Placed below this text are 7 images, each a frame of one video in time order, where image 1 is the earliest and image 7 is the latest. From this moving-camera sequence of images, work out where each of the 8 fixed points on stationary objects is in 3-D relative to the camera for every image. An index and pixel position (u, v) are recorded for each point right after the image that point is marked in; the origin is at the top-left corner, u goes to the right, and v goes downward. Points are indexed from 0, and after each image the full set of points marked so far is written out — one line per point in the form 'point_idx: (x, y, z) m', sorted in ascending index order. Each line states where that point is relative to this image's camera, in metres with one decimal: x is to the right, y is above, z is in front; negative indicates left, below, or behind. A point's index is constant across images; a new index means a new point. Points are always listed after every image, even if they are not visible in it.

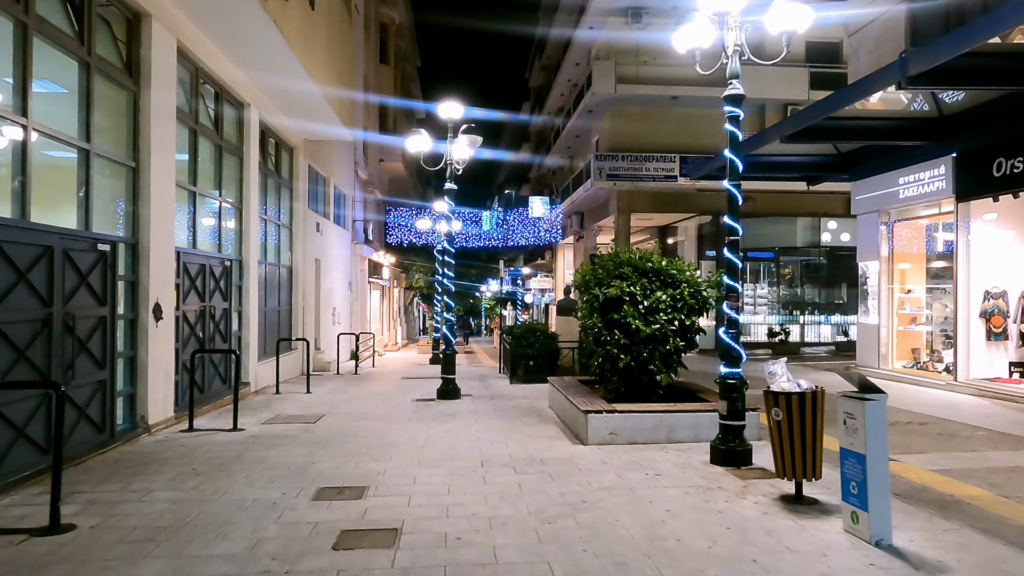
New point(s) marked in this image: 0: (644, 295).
0: (+1.6, -0.1, +7.4) m
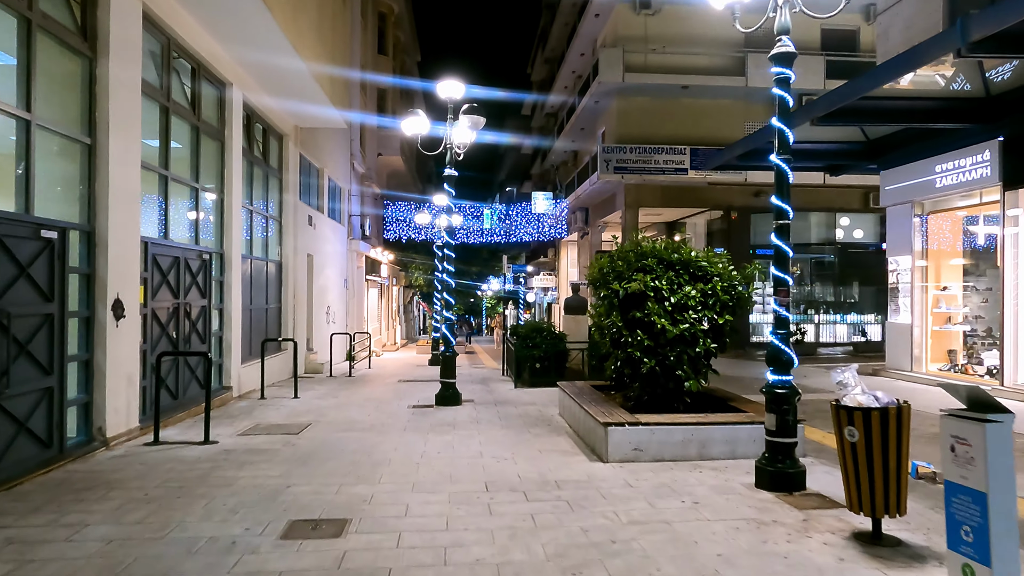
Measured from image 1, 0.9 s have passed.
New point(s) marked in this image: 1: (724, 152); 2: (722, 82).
0: (+1.7, 0.0, +6.5) m
1: (+4.5, +2.9, +13.2) m
2: (+6.8, +6.6, +19.9) m
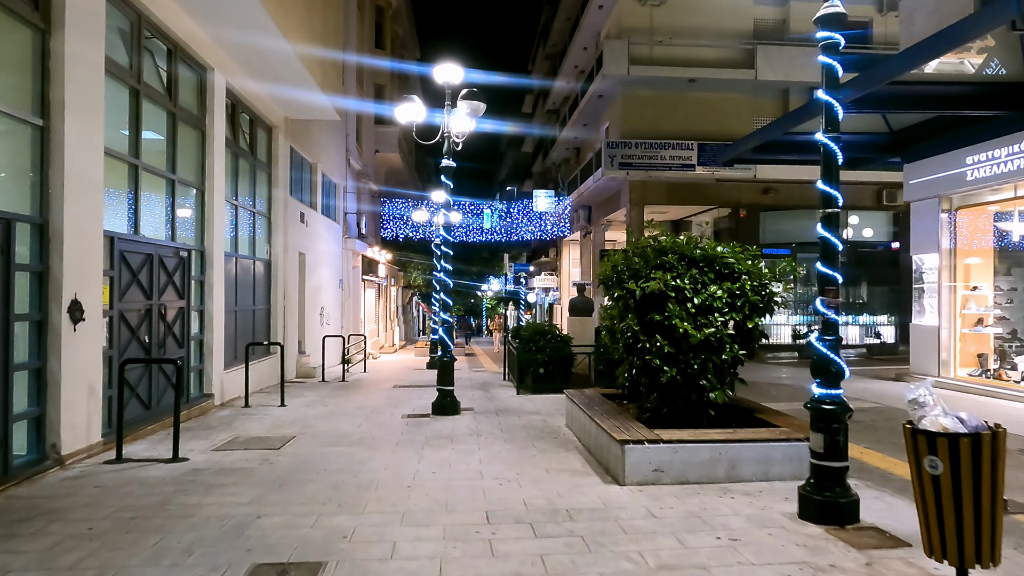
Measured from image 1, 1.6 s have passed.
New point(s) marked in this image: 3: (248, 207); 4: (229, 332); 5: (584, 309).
0: (+1.7, 0.0, +5.8) m
1: (+4.5, +2.9, +12.5) m
2: (+6.8, +6.6, +19.2) m
3: (-5.0, +1.5, +11.7) m
4: (-4.8, -0.7, +10.5) m
5: (+1.4, -0.4, +12.1) m
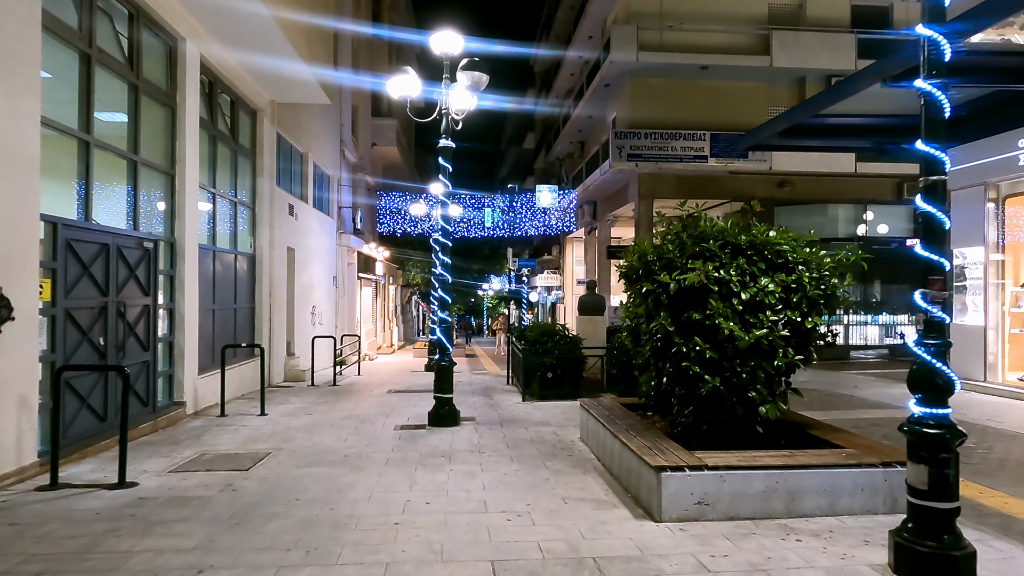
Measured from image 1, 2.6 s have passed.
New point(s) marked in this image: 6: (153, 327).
0: (+1.8, 0.0, +4.8) m
1: (+4.6, +3.0, +11.5) m
2: (+6.9, +6.7, +18.2) m
3: (-4.9, +1.6, +10.7) m
4: (-4.8, -0.7, +9.5) m
5: (+1.5, -0.4, +11.1) m
6: (-4.7, -0.5, +8.0) m
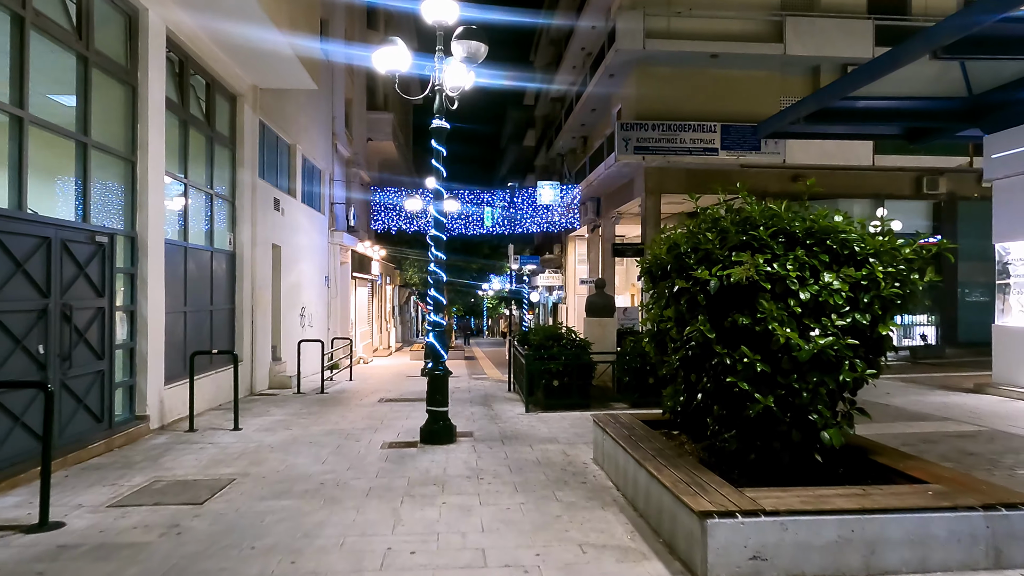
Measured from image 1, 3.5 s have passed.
0: (+1.8, +0.1, +3.9) m
1: (+4.6, +3.0, +10.6) m
2: (+6.9, +6.7, +17.2) m
3: (-4.9, +1.6, +9.8) m
4: (-4.7, -0.7, +8.6) m
5: (+1.5, -0.3, +10.2) m
6: (-4.6, -0.5, +7.1) m
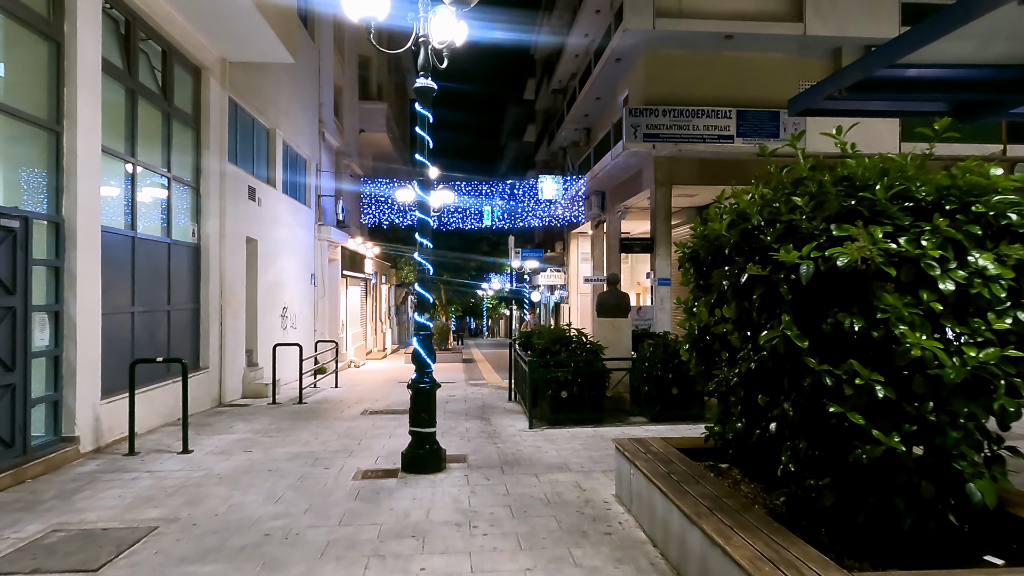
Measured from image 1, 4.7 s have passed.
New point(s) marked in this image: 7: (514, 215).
0: (+1.8, +0.1, +2.6) m
1: (+4.6, +3.0, +9.4) m
2: (+6.9, +6.8, +16.0) m
3: (-4.9, +1.6, +8.5) m
4: (-4.7, -0.6, +7.3) m
5: (+1.5, -0.3, +8.9) m
6: (-4.6, -0.5, +5.8) m
7: (0.0, +2.3, +19.5) m
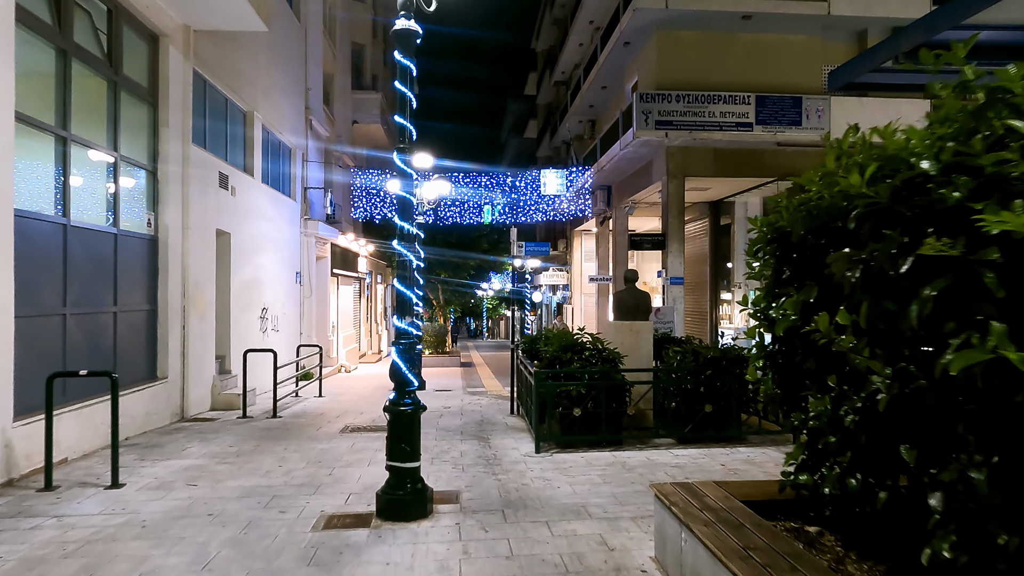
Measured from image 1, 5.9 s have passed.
0: (+1.9, +0.1, +1.4) m
1: (+4.7, +3.1, +8.1) m
2: (+6.9, +6.8, +14.8) m
3: (-4.9, +1.7, +7.3) m
4: (-4.7, -0.6, +6.1) m
5: (+1.5, -0.3, +7.7) m
6: (-4.6, -0.4, +4.6) m
7: (+0.1, +2.3, +18.3) m
